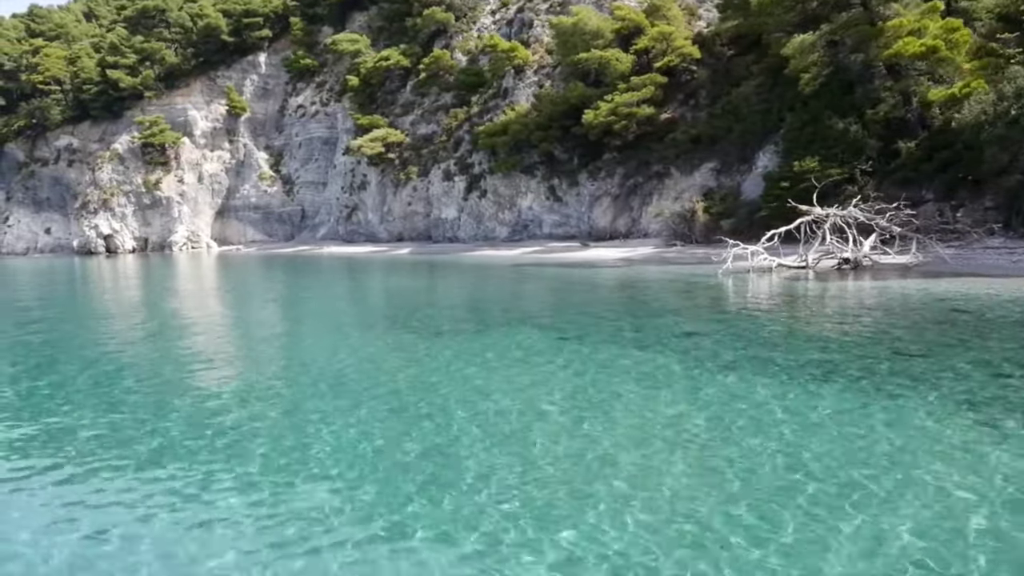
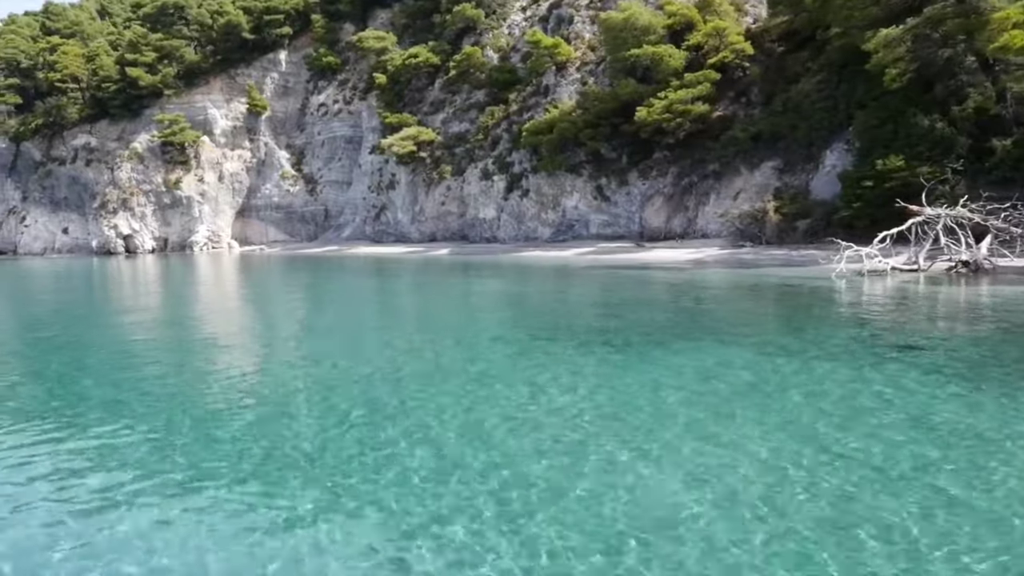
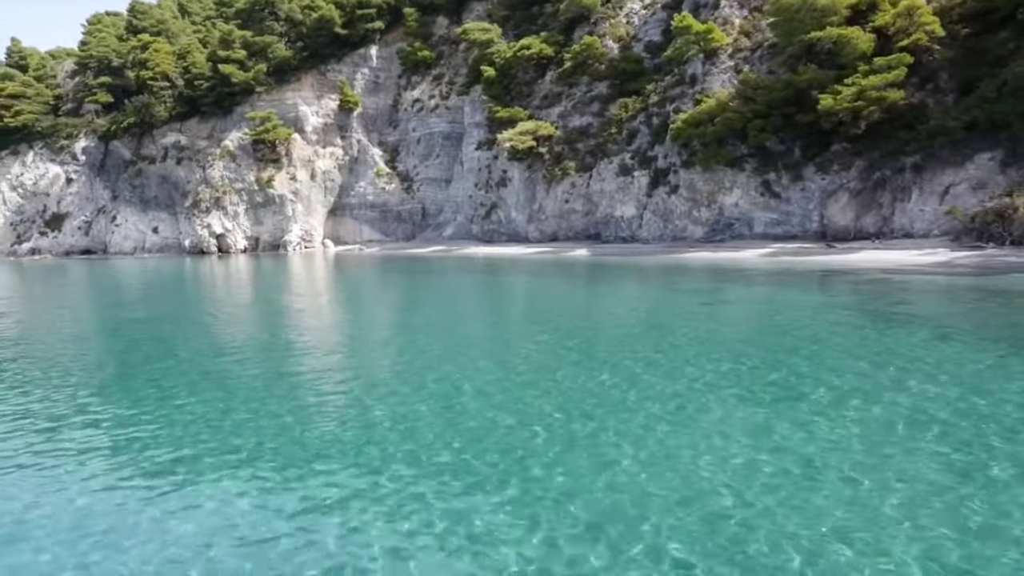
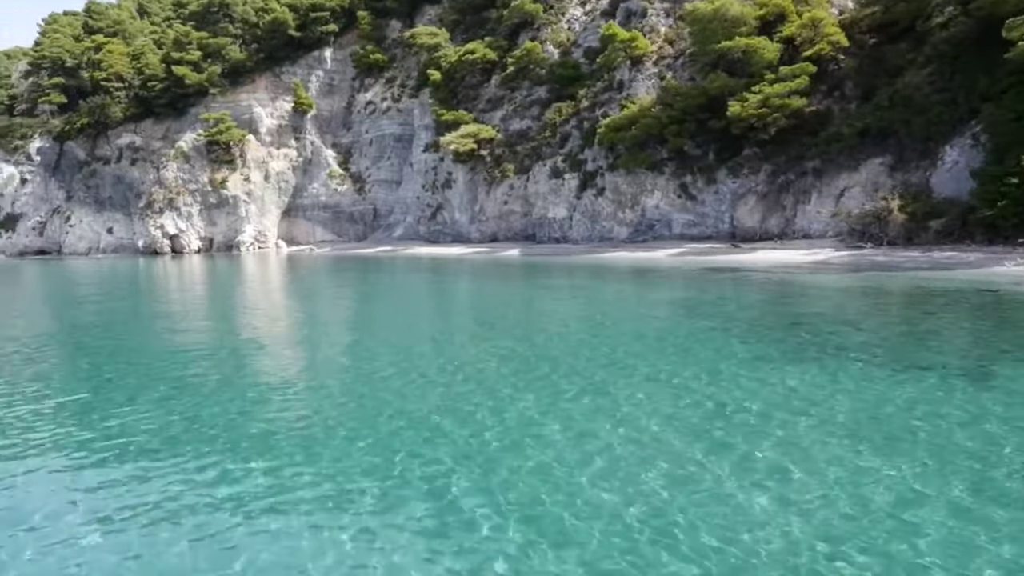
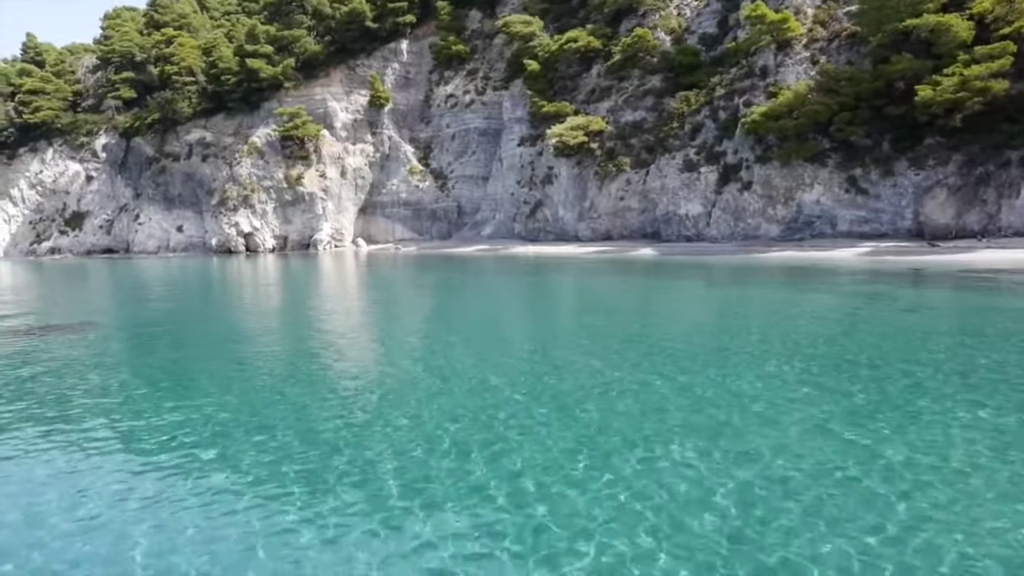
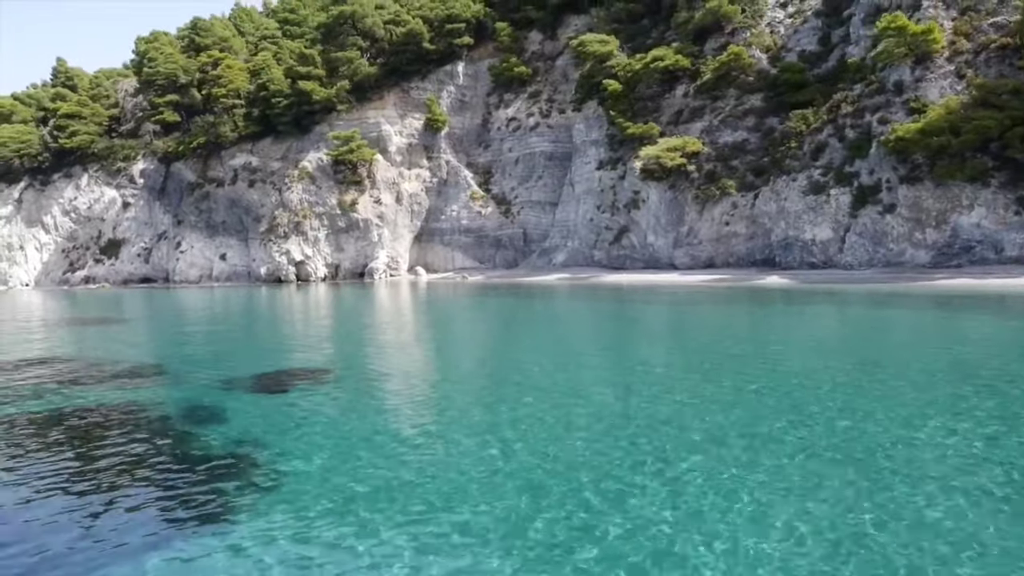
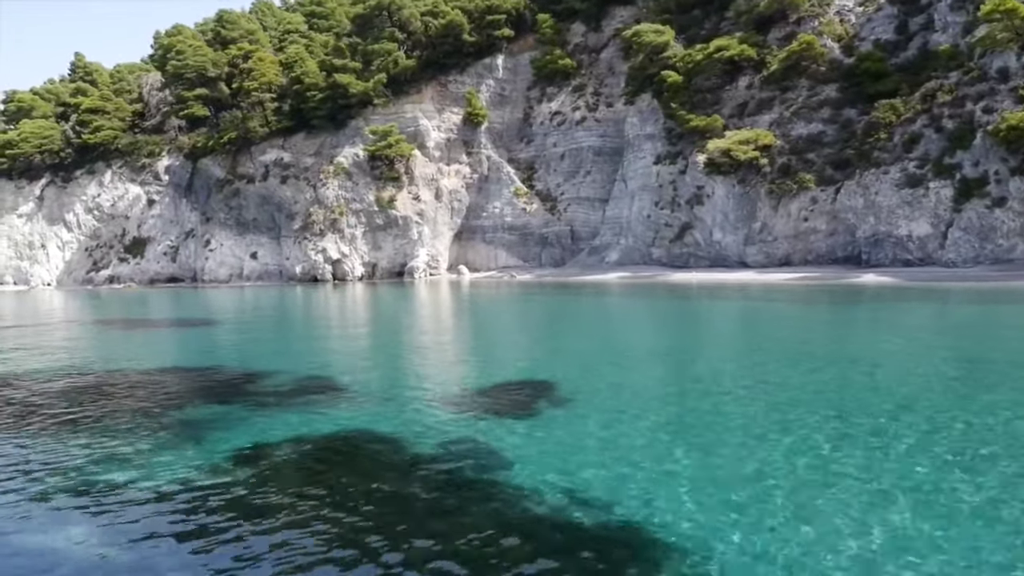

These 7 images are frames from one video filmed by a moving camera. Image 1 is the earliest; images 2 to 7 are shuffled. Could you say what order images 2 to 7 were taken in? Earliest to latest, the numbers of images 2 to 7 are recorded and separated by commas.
2, 4, 3, 5, 6, 7
